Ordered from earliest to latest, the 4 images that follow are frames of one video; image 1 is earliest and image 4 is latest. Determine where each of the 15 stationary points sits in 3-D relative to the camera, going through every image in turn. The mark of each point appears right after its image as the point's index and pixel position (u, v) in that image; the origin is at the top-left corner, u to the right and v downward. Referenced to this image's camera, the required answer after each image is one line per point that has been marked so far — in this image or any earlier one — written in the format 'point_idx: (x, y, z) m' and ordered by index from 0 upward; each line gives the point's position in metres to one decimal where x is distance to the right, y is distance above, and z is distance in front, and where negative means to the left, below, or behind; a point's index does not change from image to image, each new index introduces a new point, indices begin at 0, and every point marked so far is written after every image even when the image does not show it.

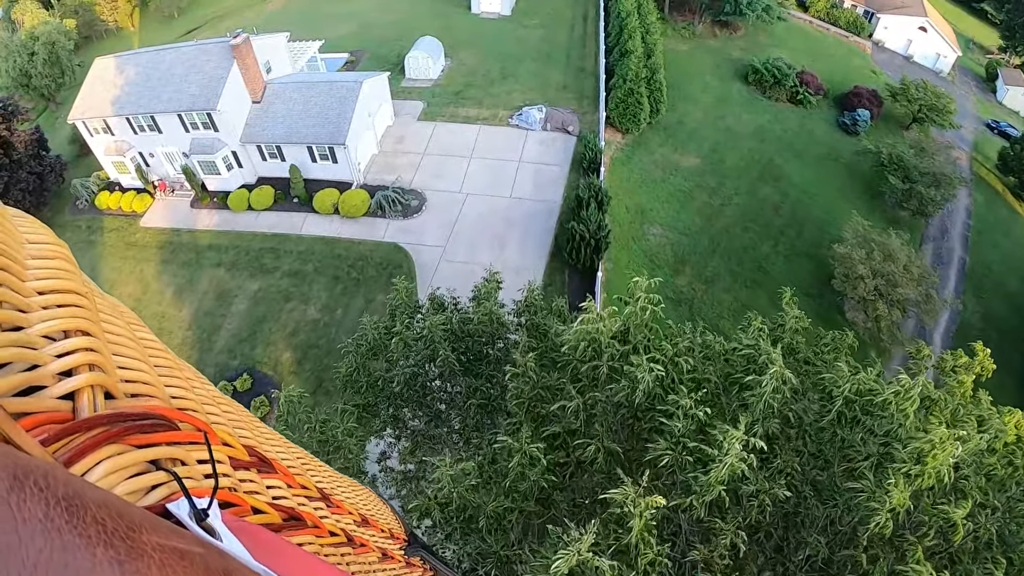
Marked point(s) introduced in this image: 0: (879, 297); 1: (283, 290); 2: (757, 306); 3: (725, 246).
0: (+11.1, -0.4, +17.1) m
1: (-7.2, -0.1, +17.8) m
2: (+7.7, -0.7, +17.7) m
3: (+7.4, +1.4, +19.3) m
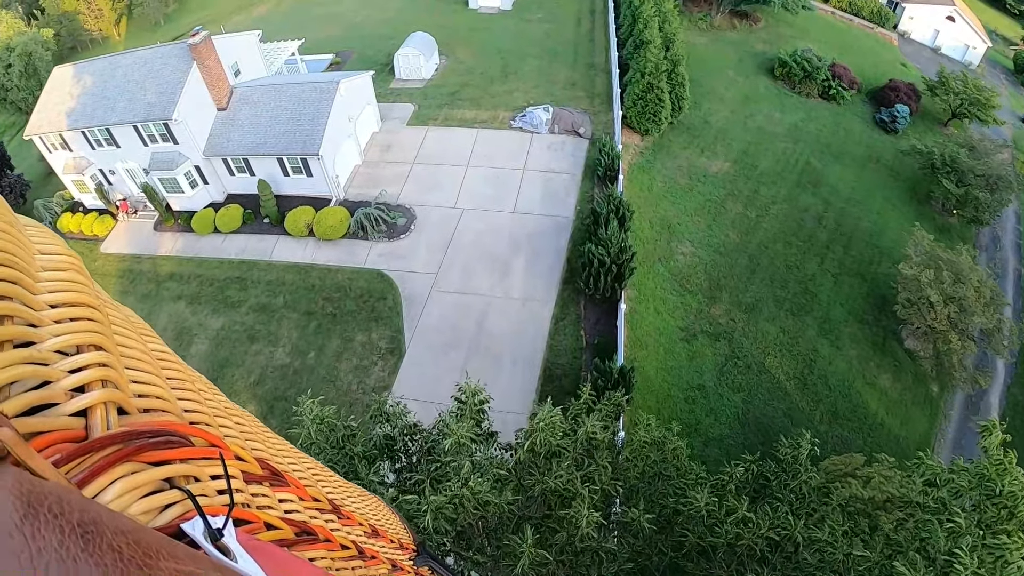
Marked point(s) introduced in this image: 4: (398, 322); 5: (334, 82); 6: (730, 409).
0: (+11.2, -1.0, +14.4) m
1: (-7.1, -1.1, +15.2) m
2: (+7.9, -1.4, +15.0) m
3: (+7.5, +0.6, +16.6) m
4: (-3.0, -0.9, +14.7) m
5: (-5.7, +6.6, +18.0) m
6: (+5.2, -2.9, +13.4) m
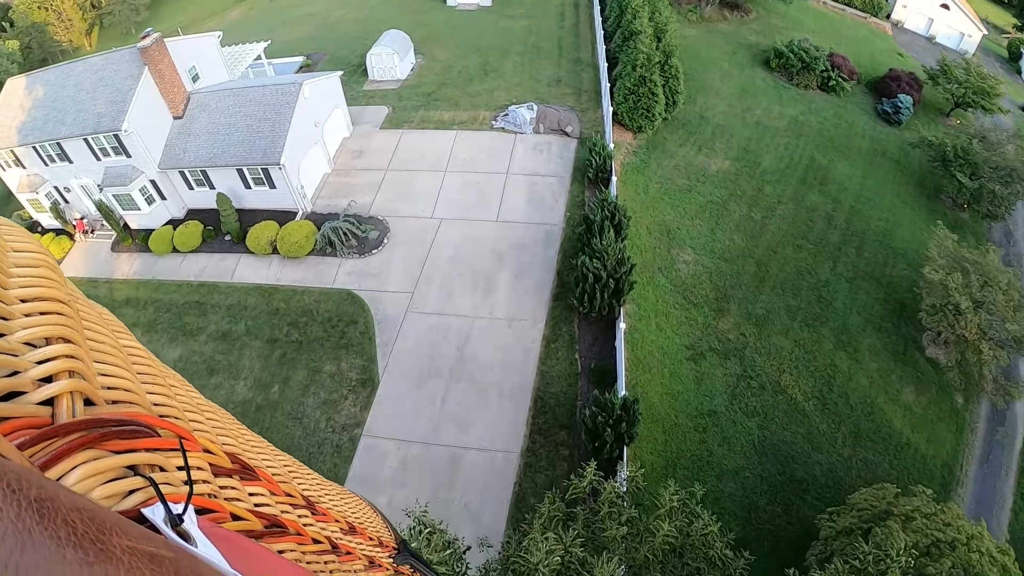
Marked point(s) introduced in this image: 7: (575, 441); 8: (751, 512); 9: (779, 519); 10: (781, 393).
0: (+10.9, -1.1, +13.1) m
1: (-7.4, -1.8, +13.7) m
2: (+7.6, -1.5, +13.7) m
3: (+7.1, +0.4, +15.3) m
4: (-3.3, -1.4, +13.3) m
5: (-6.3, +6.0, +16.6) m
6: (+5.0, -3.2, +12.0) m
7: (+1.3, -3.1, +11.3) m
8: (+4.7, -4.4, +11.1) m
9: (+5.2, -4.5, +11.0) m
10: (+6.1, -2.4, +12.8) m
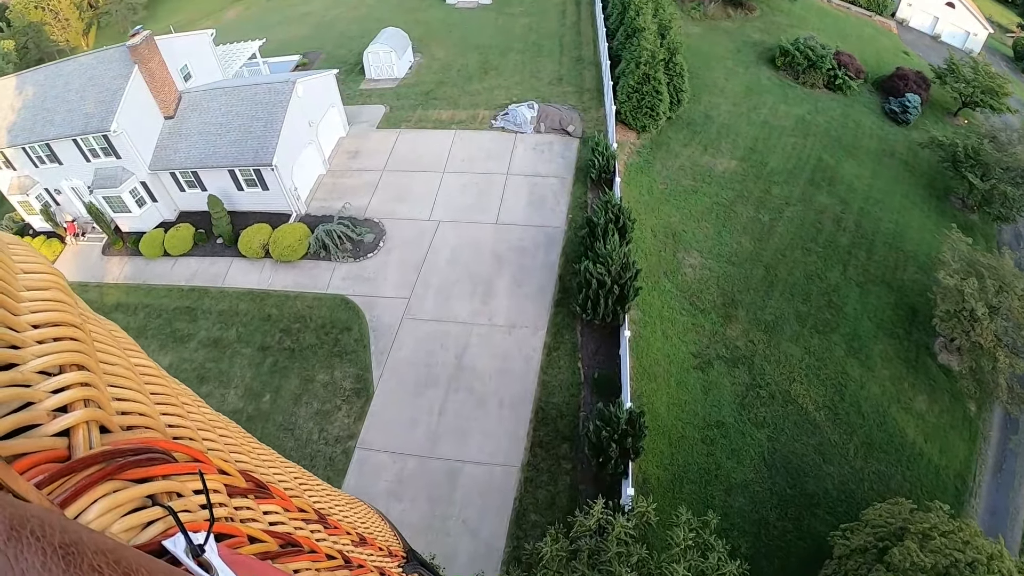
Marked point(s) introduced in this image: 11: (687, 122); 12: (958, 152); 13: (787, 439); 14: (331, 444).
0: (+10.9, -1.2, +12.7) m
1: (-7.4, -1.9, +13.3) m
2: (+7.6, -1.7, +13.3) m
3: (+7.1, +0.3, +14.8) m
4: (-3.3, -1.6, +12.8) m
5: (-6.3, +5.9, +16.2) m
6: (+5.0, -3.3, +11.6) m
7: (+1.3, -3.2, +10.9) m
8: (+4.7, -4.5, +10.6) m
9: (+5.2, -4.6, +10.6) m
10: (+6.1, -2.5, +12.4) m
11: (+6.1, +5.7, +19.7) m
12: (+14.5, +4.4, +18.3) m
13: (+5.7, -3.1, +11.8) m
14: (-3.7, -3.2, +11.5) m
